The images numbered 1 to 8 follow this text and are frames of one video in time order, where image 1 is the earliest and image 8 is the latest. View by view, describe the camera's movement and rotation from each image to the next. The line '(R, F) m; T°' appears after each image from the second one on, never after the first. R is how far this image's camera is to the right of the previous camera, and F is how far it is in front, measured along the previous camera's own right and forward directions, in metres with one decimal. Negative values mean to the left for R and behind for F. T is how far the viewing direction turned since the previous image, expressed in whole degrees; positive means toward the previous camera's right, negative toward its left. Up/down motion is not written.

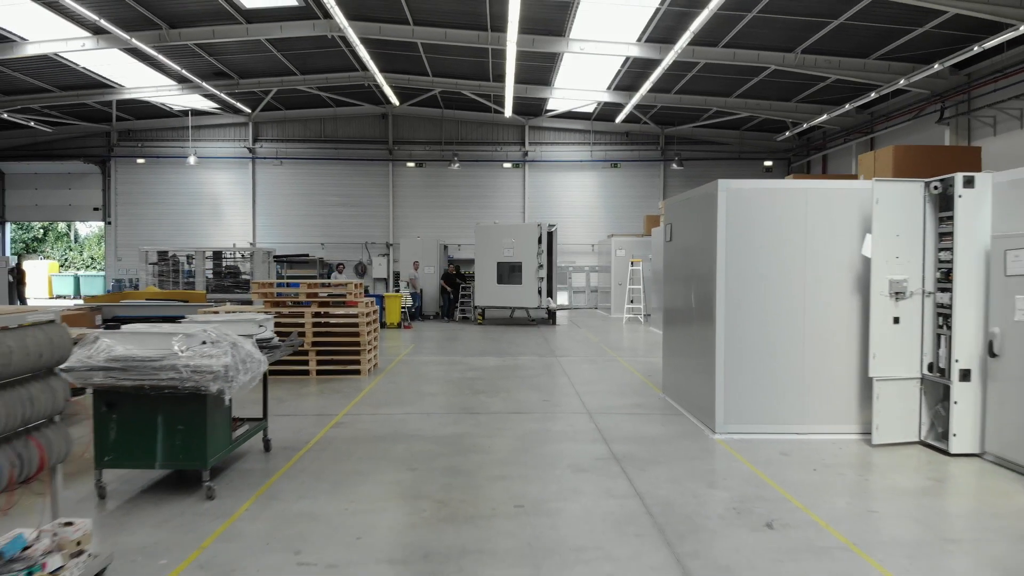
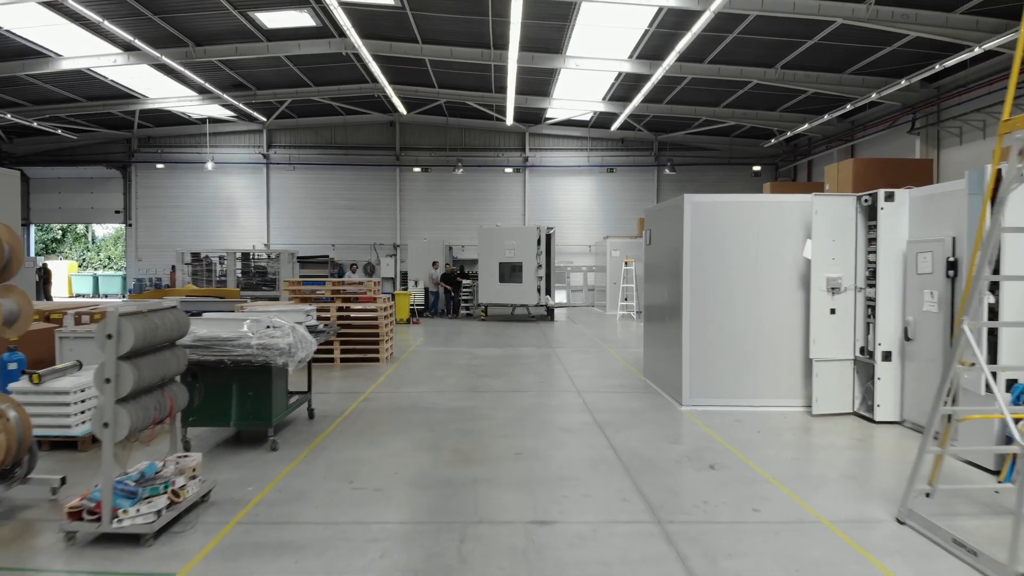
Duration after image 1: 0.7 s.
(0.0, -0.9) m; 0°
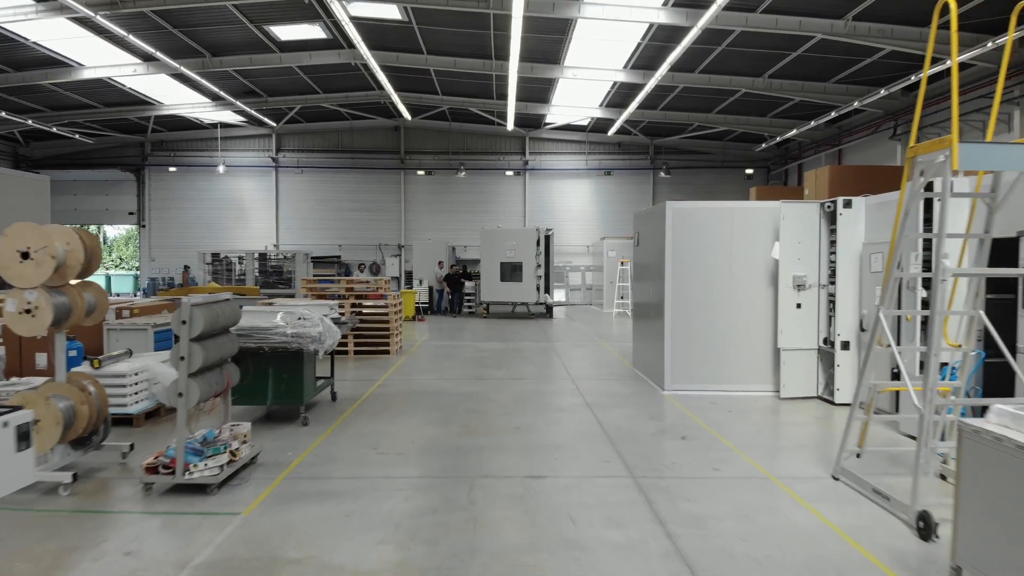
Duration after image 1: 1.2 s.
(0.0, -0.7) m; 0°
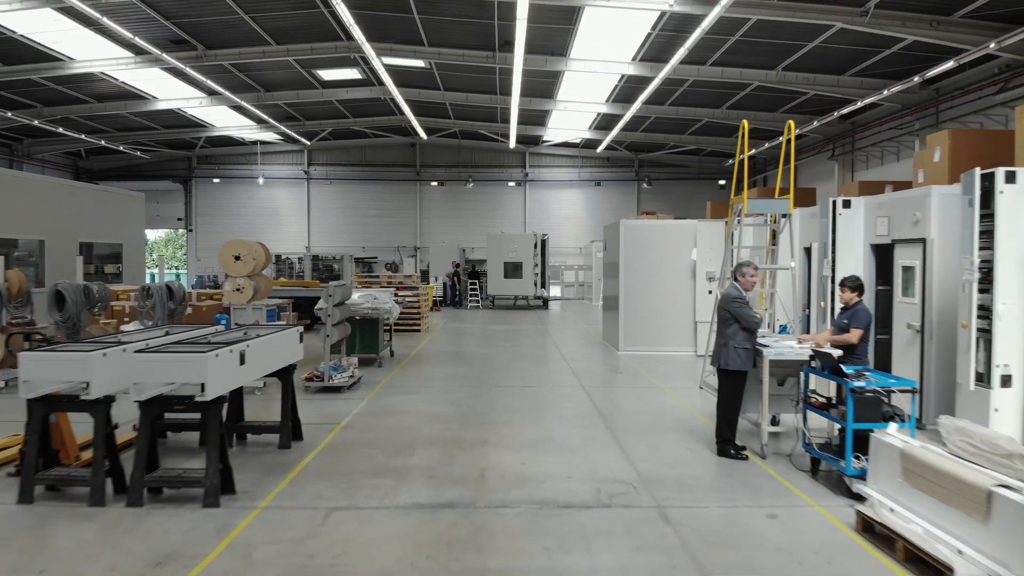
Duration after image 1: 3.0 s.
(0.0, -2.9) m; 0°
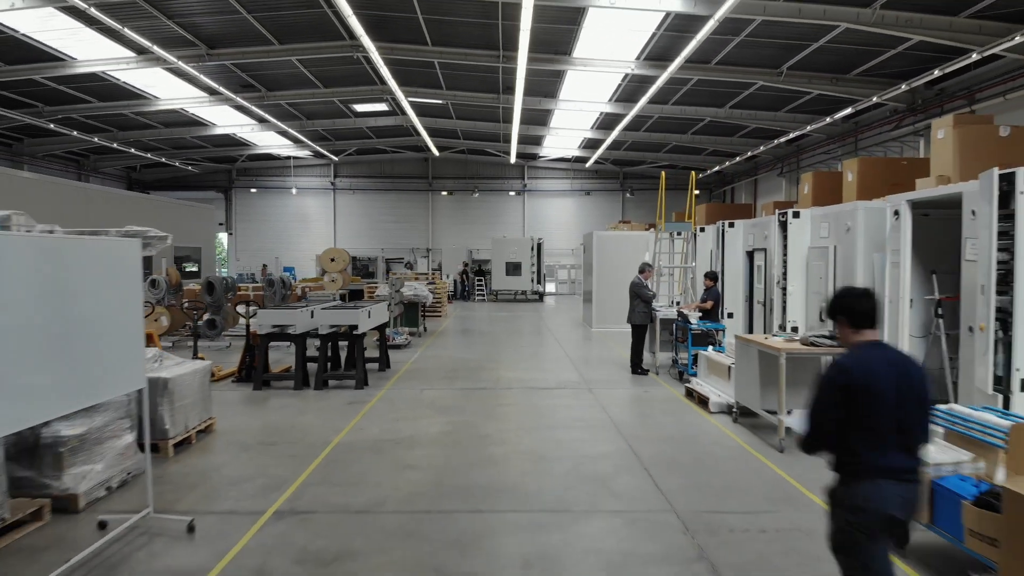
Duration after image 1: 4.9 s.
(0.0, -3.4) m; 0°
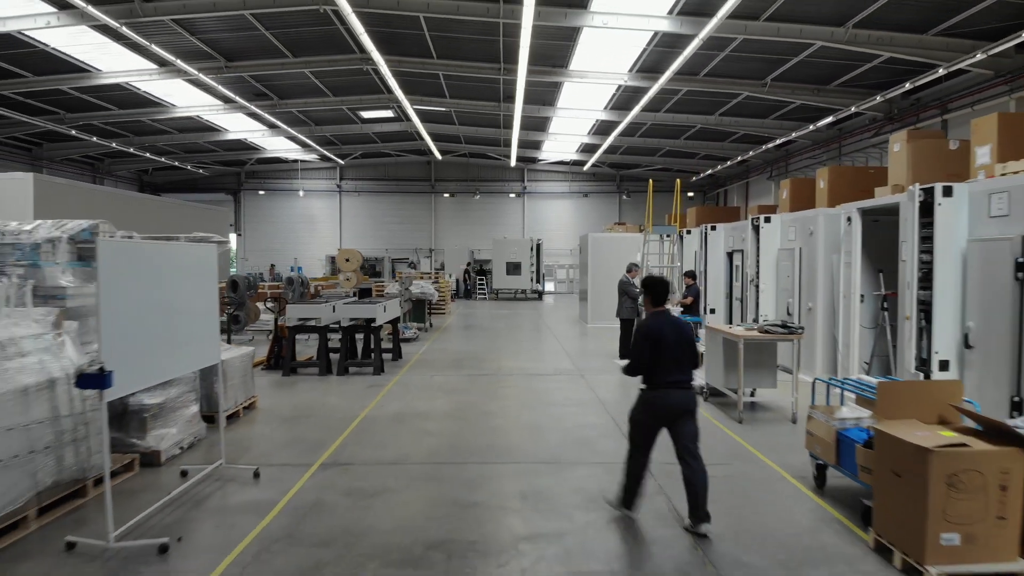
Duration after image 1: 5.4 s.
(0.0, -0.9) m; 0°
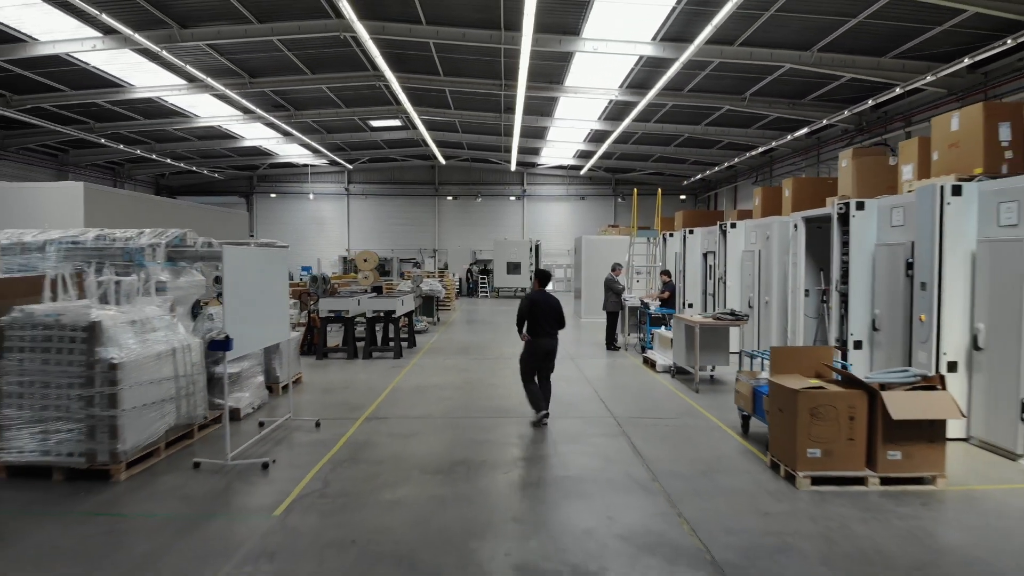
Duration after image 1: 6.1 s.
(0.0, -1.4) m; 0°
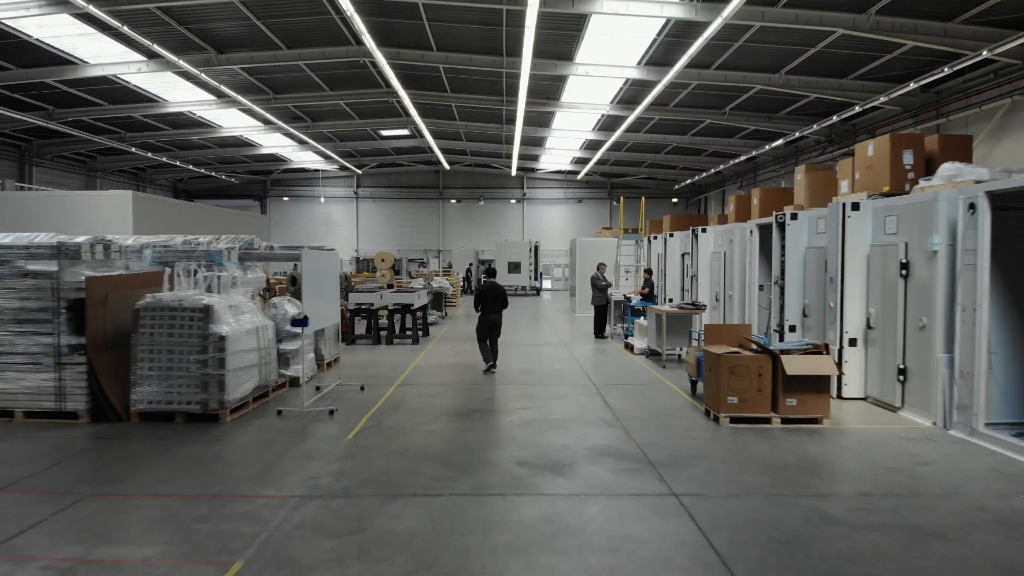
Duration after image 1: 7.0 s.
(0.0, -1.7) m; 0°
